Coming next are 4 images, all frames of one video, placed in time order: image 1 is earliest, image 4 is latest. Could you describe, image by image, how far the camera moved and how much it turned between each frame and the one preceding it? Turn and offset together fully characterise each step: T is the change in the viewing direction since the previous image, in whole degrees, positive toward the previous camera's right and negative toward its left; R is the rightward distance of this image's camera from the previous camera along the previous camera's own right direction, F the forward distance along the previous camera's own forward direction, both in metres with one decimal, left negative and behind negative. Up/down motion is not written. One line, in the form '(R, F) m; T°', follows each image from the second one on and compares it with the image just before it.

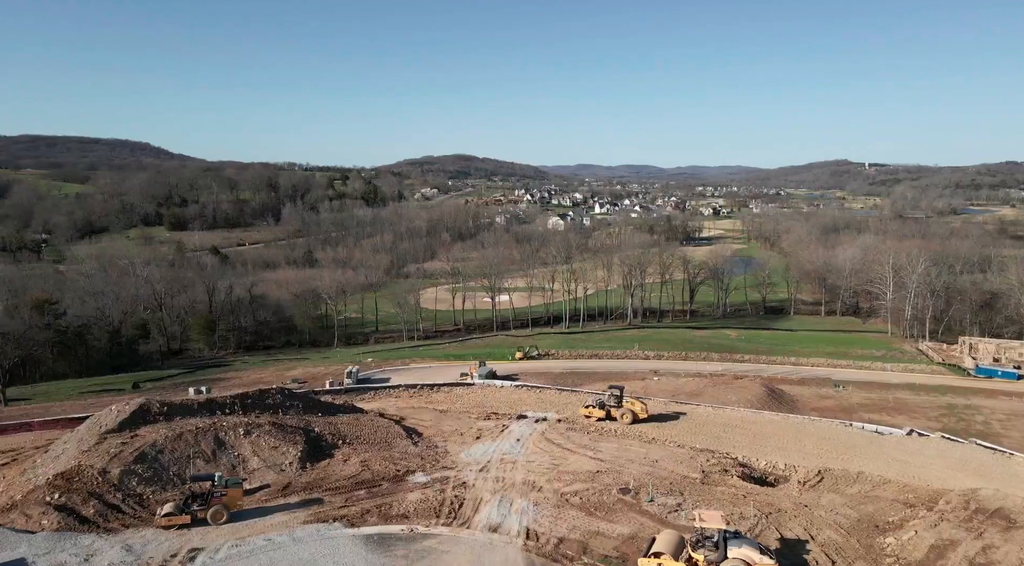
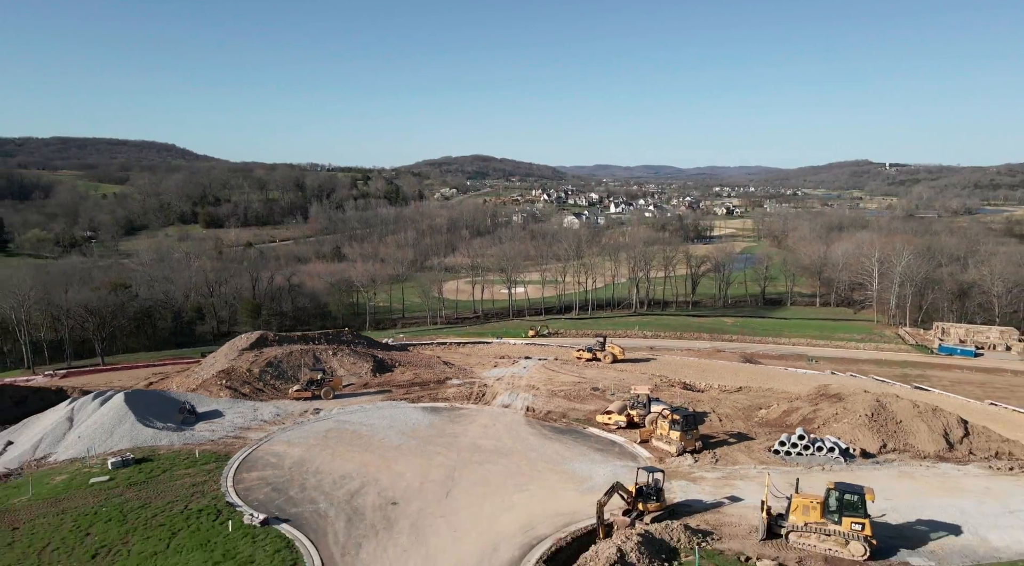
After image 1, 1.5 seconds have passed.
(+0.5, -10.0) m; -1°
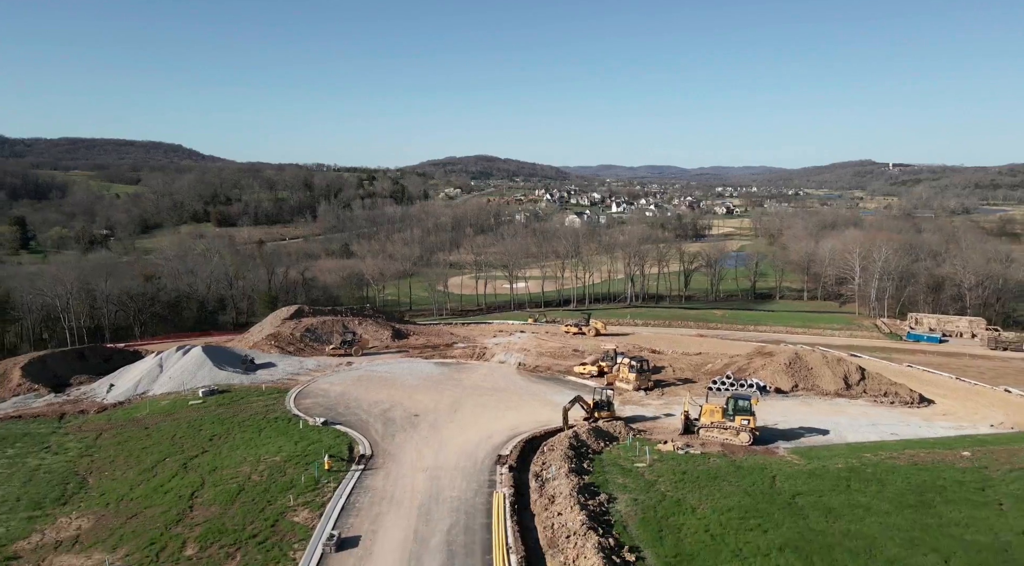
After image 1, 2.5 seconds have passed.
(+0.5, -6.7) m; 0°
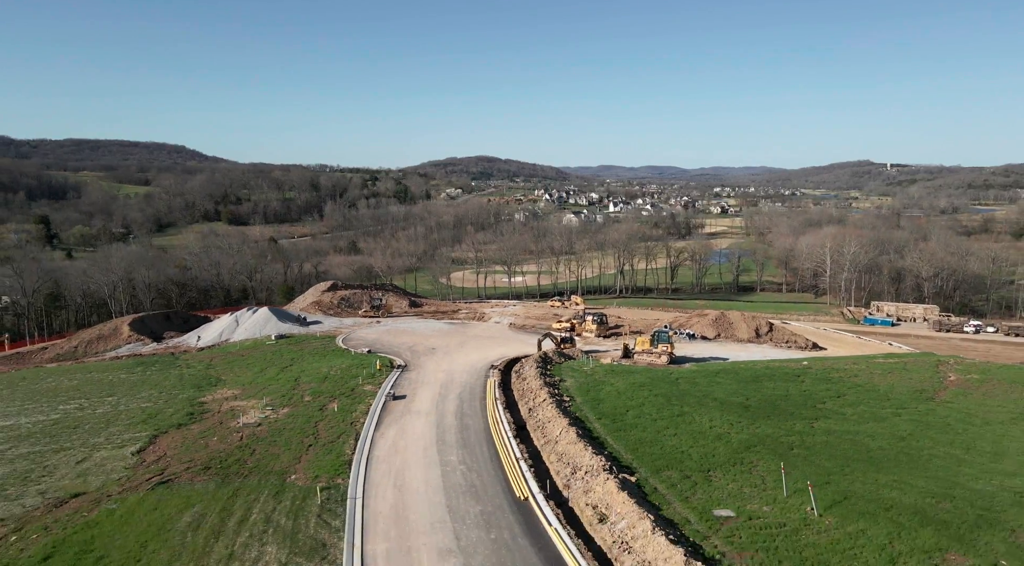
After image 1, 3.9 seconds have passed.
(+0.5, -9.8) m; 0°
